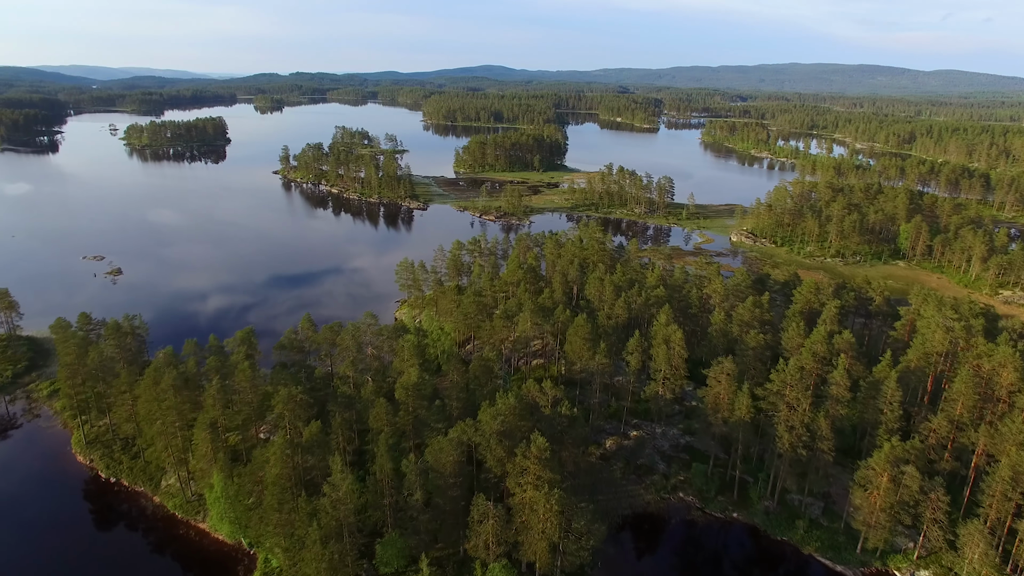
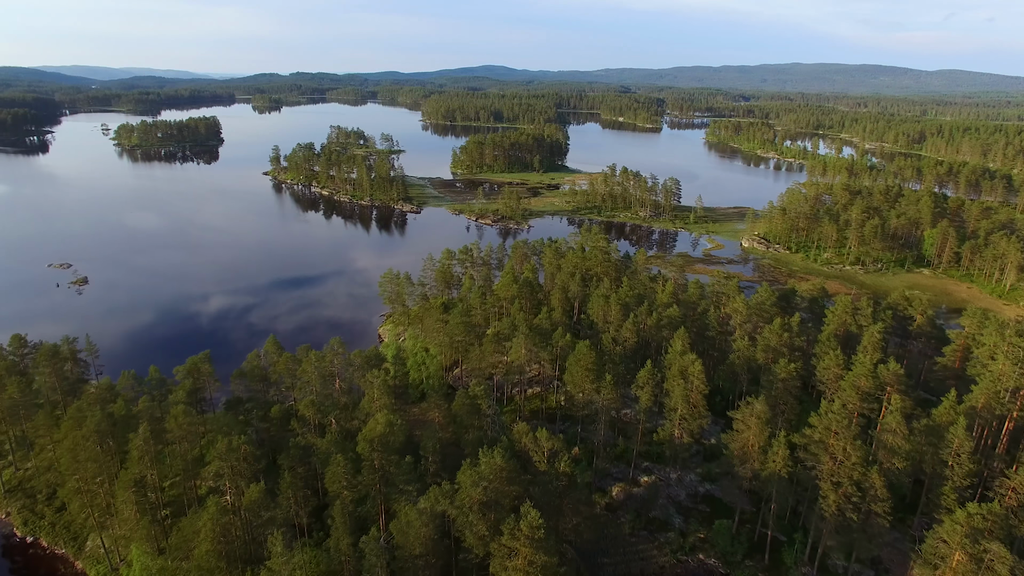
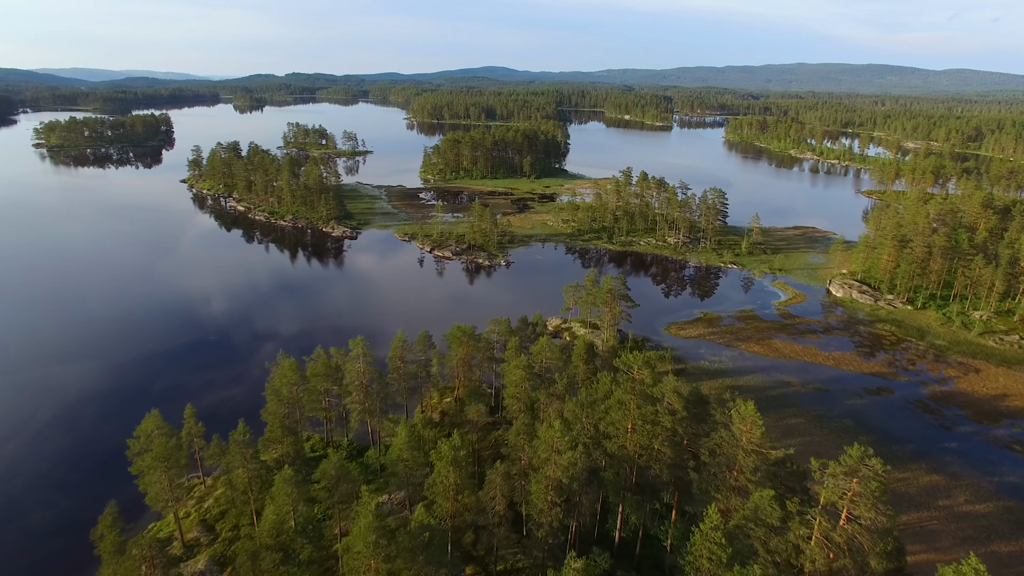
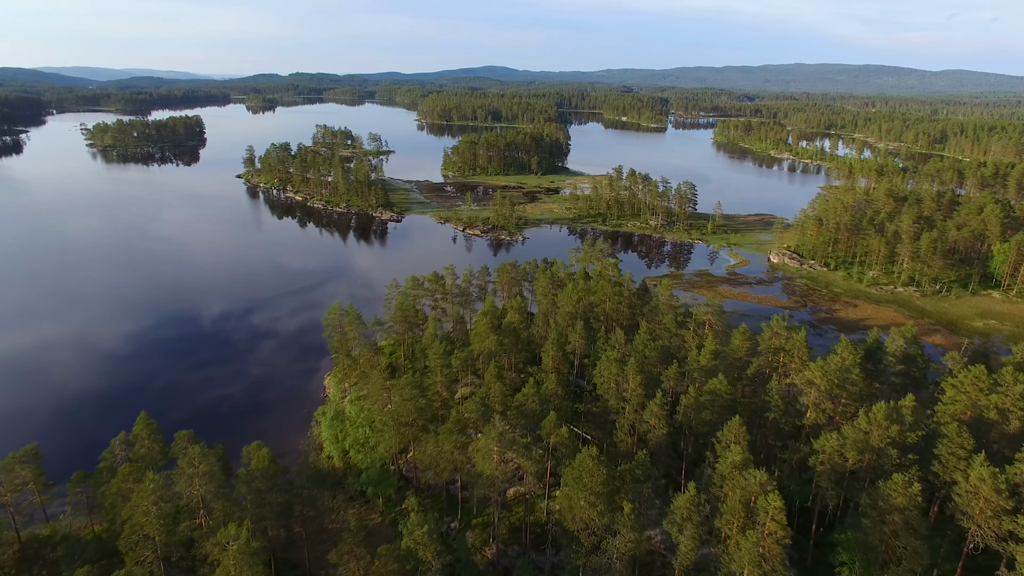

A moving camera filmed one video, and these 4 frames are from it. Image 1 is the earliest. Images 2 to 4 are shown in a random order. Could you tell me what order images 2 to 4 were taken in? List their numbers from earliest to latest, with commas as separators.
2, 4, 3
